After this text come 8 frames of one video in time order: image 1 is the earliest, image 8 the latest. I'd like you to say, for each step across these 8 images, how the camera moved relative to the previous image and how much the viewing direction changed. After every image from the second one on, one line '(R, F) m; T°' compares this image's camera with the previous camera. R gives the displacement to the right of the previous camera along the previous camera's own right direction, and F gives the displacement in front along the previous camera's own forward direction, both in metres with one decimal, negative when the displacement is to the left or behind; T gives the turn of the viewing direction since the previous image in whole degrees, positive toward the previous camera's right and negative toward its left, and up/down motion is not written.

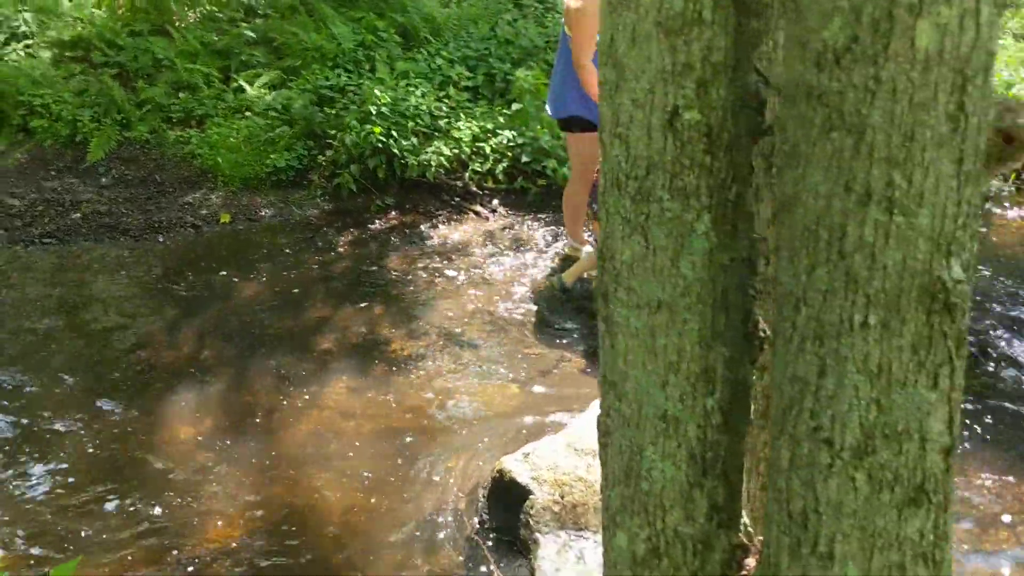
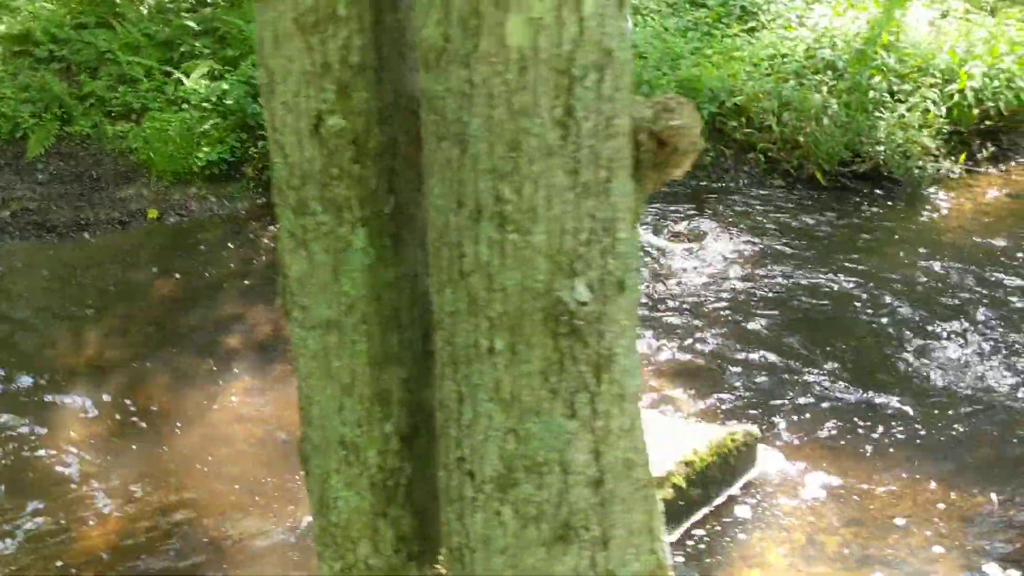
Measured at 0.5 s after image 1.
(+0.5, +0.1) m; -2°
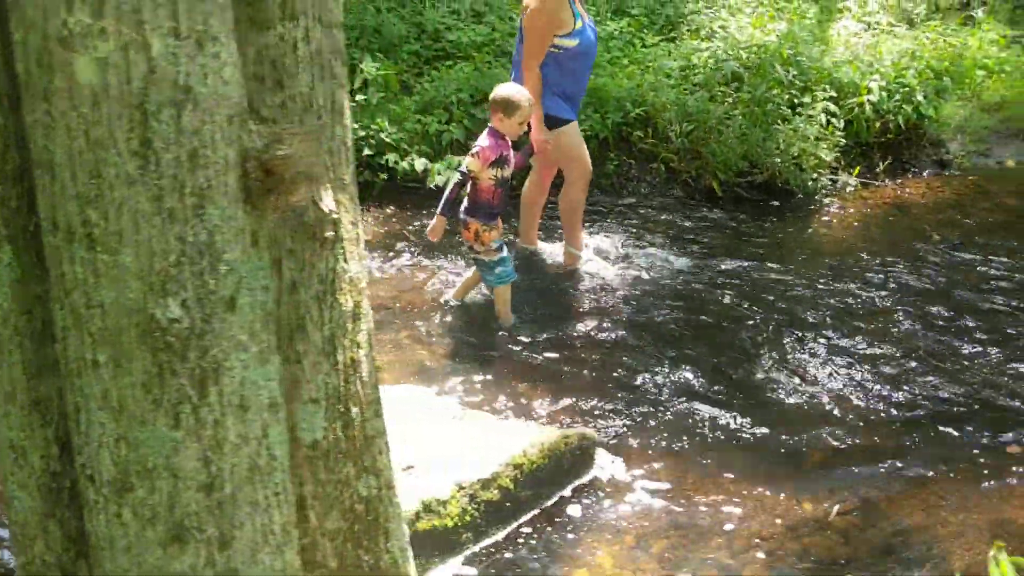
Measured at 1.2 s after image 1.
(+0.5, -0.1) m; 0°
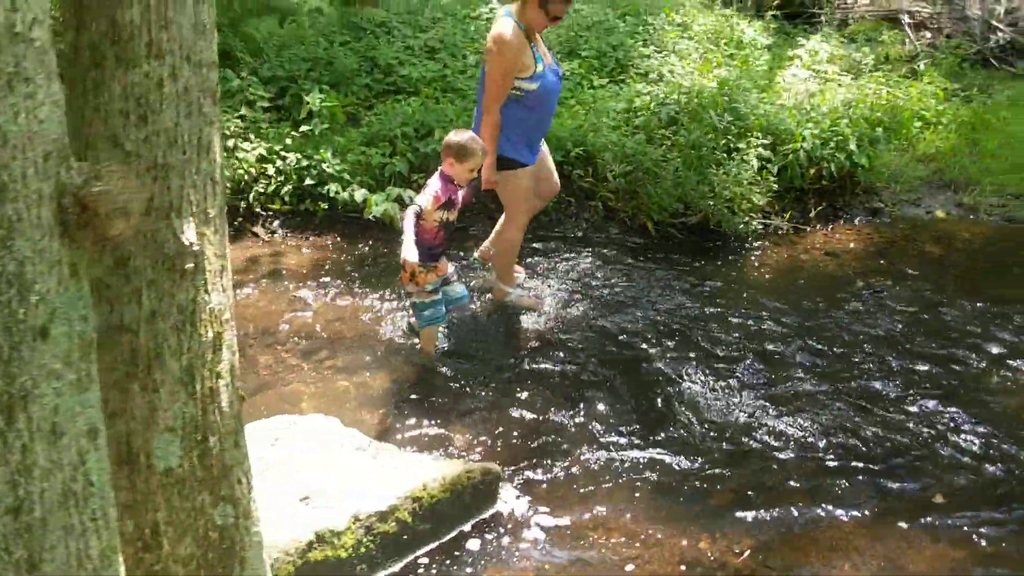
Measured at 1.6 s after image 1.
(+0.2, -0.1) m; +1°
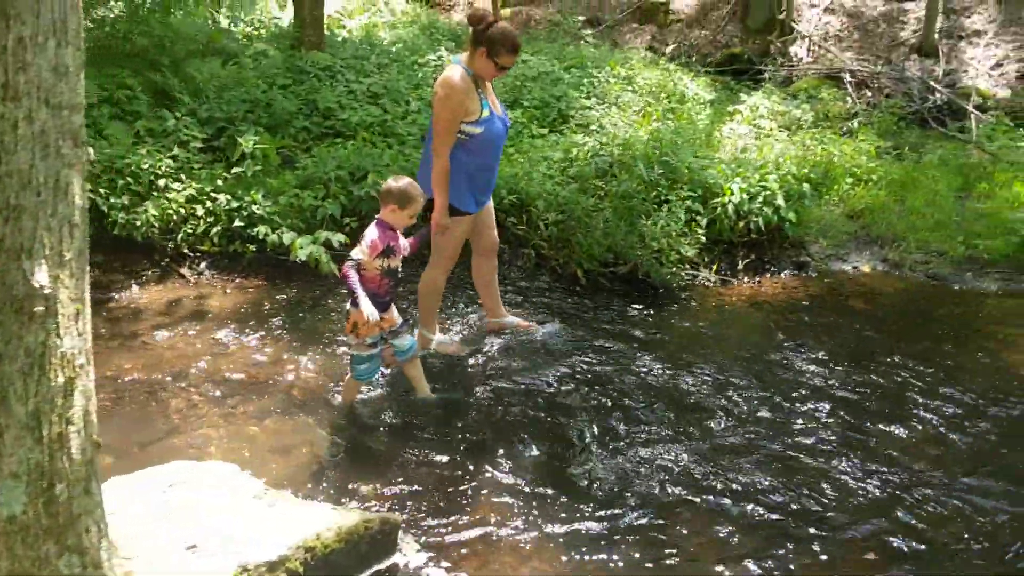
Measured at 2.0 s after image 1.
(+0.2, 0.0) m; +2°
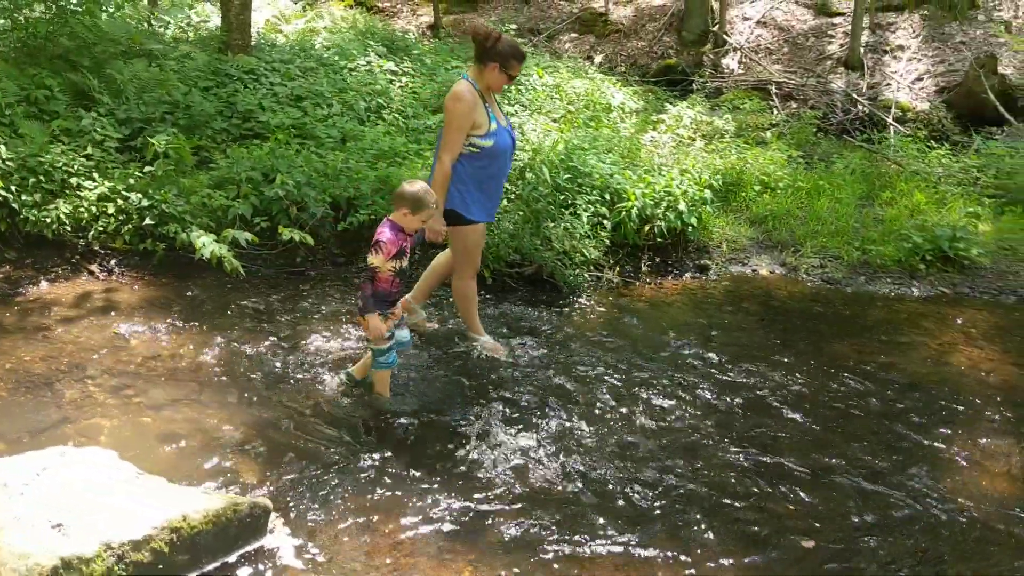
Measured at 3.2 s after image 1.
(+0.3, -0.2) m; +2°
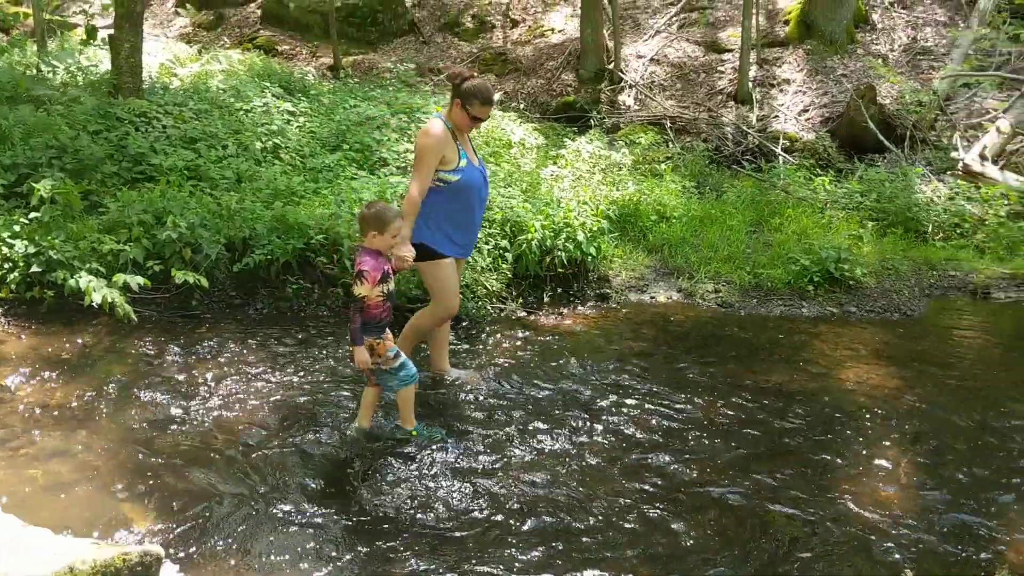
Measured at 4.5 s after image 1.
(+0.1, 0.0) m; +5°
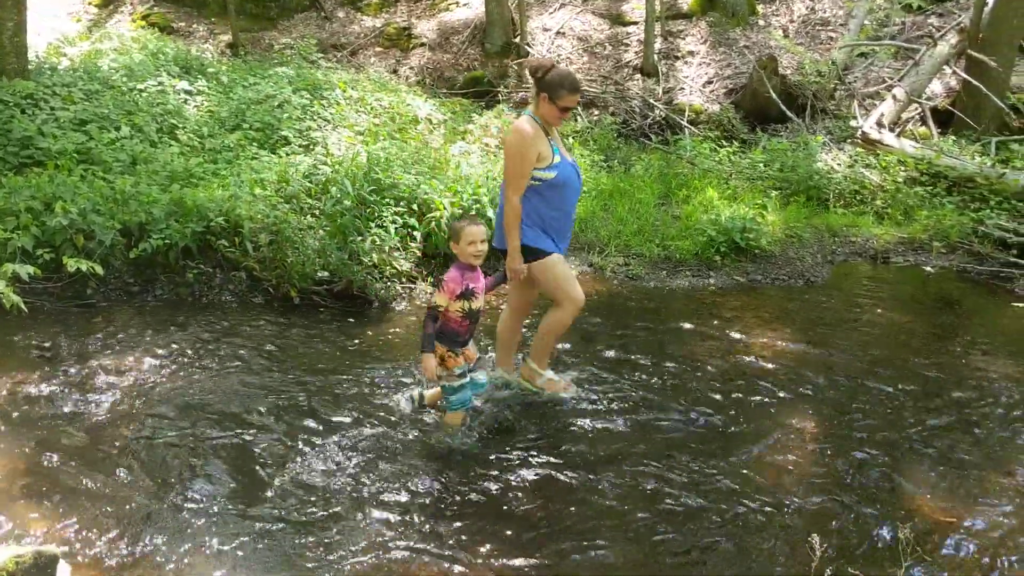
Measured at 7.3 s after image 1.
(0.0, 0.0) m; +5°
